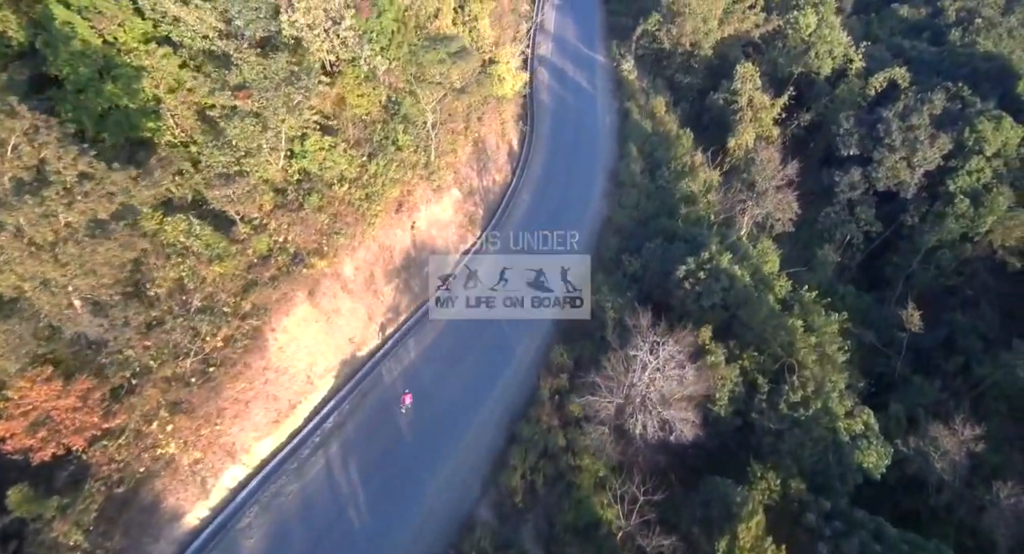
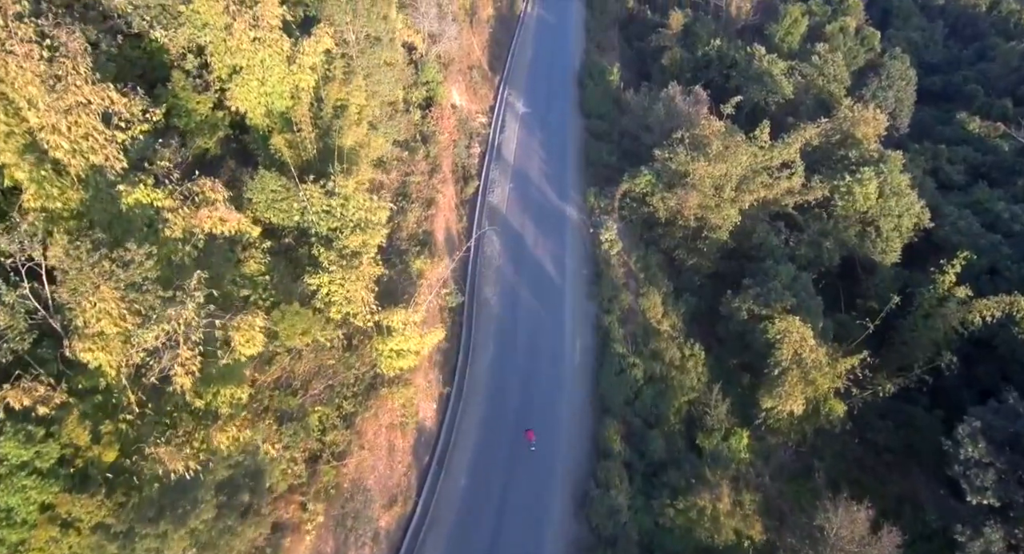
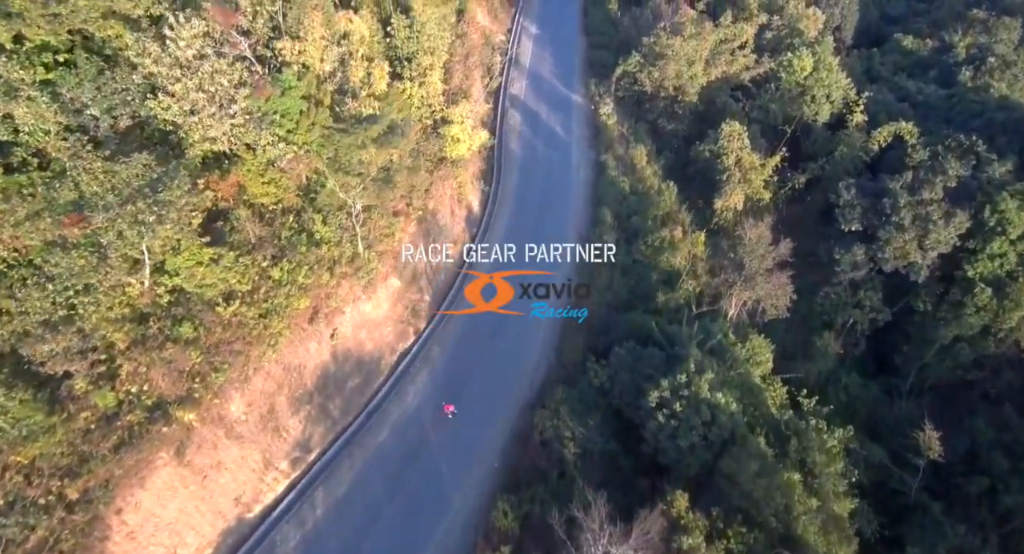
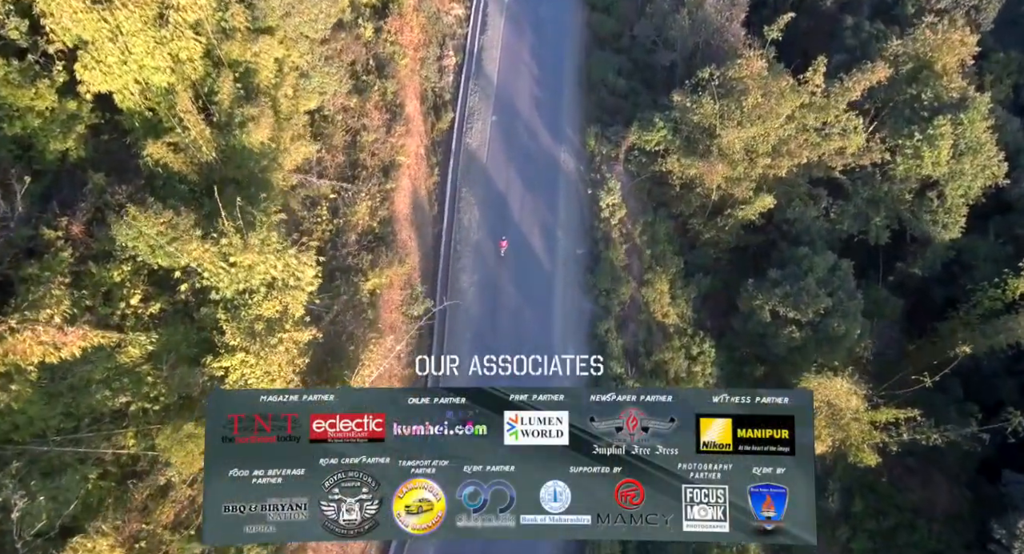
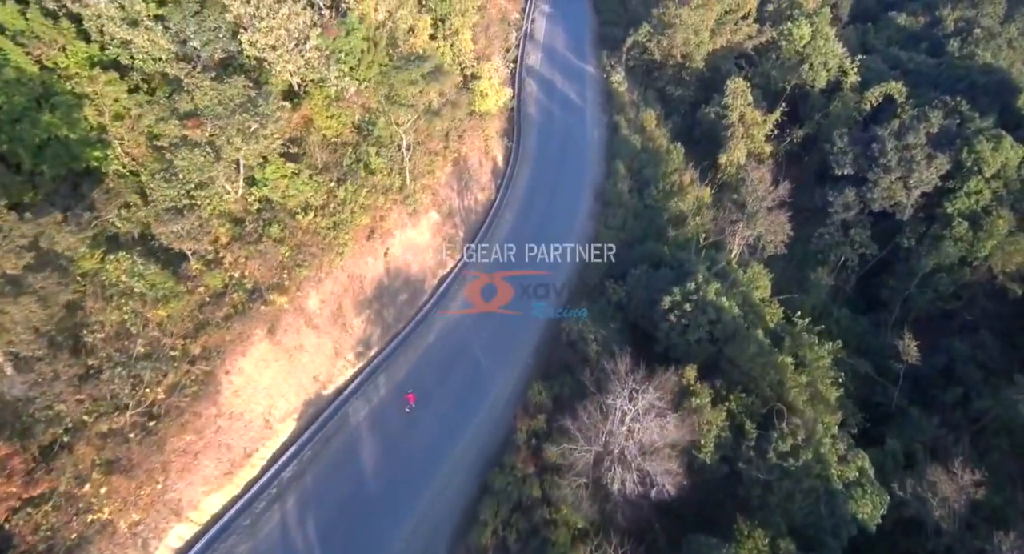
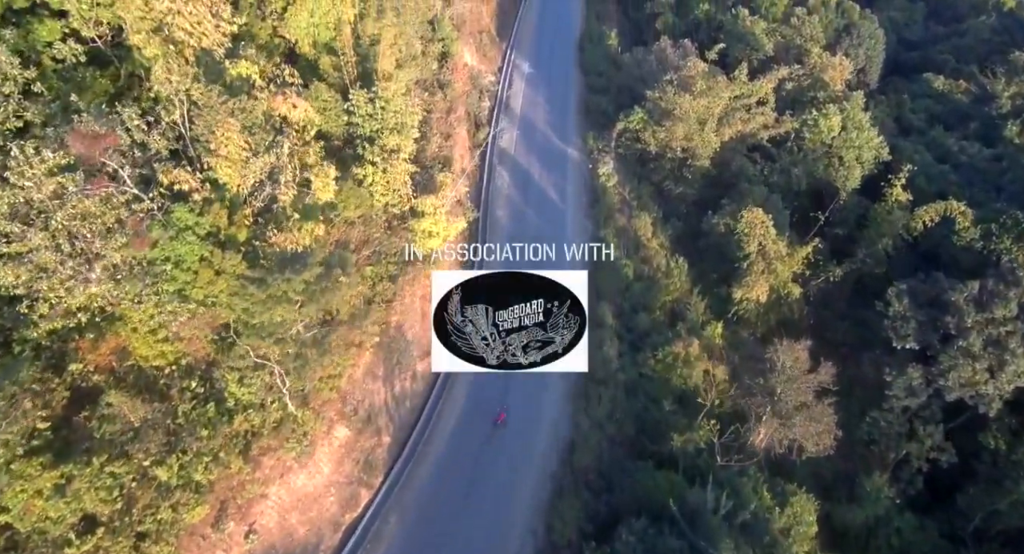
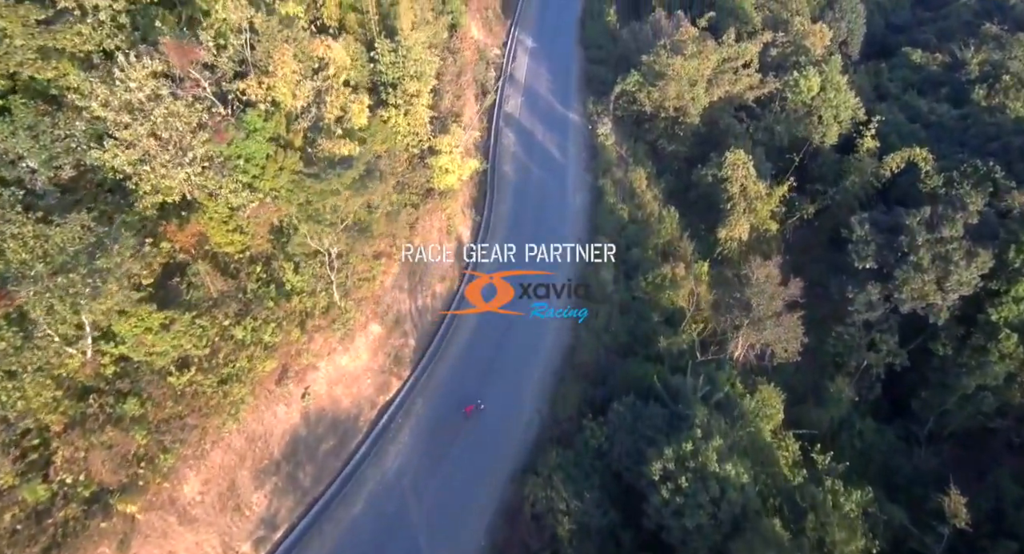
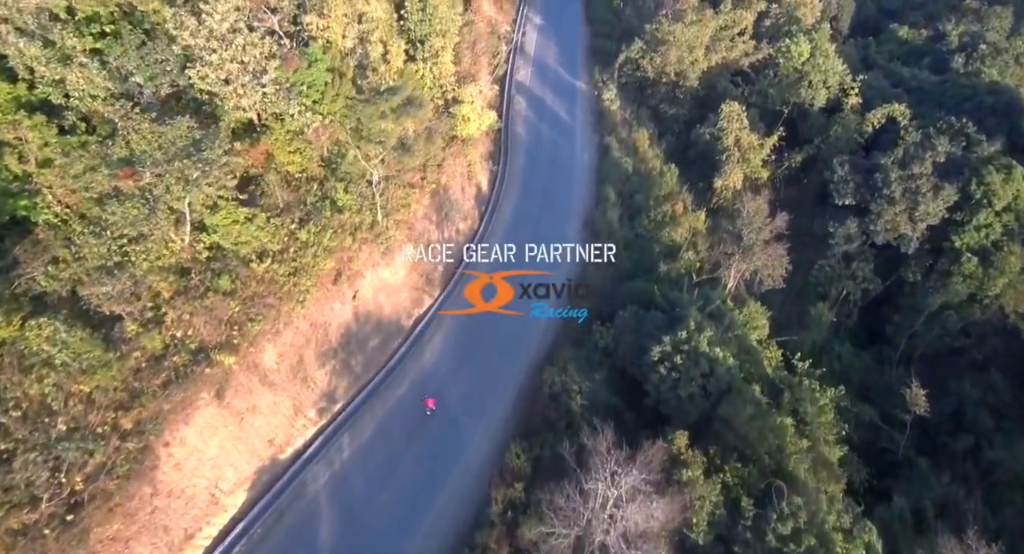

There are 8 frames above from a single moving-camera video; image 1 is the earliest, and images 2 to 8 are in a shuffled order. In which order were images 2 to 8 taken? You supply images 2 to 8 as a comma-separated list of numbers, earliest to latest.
5, 8, 3, 7, 6, 2, 4
